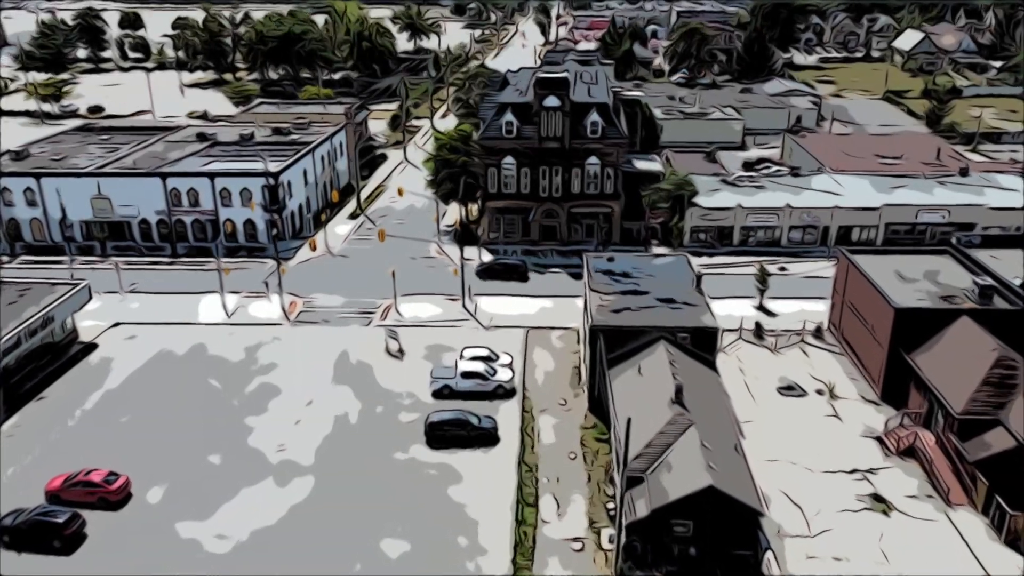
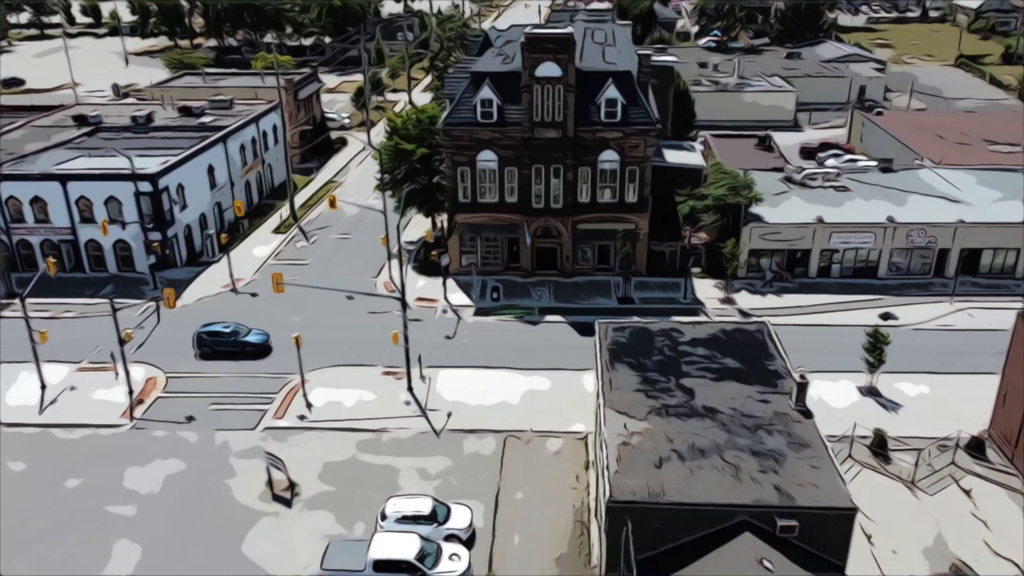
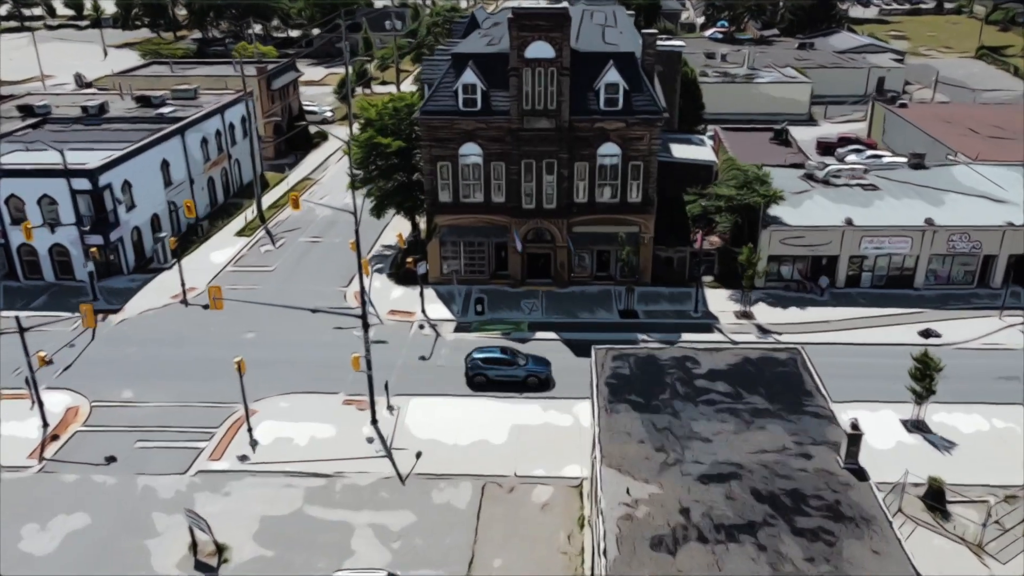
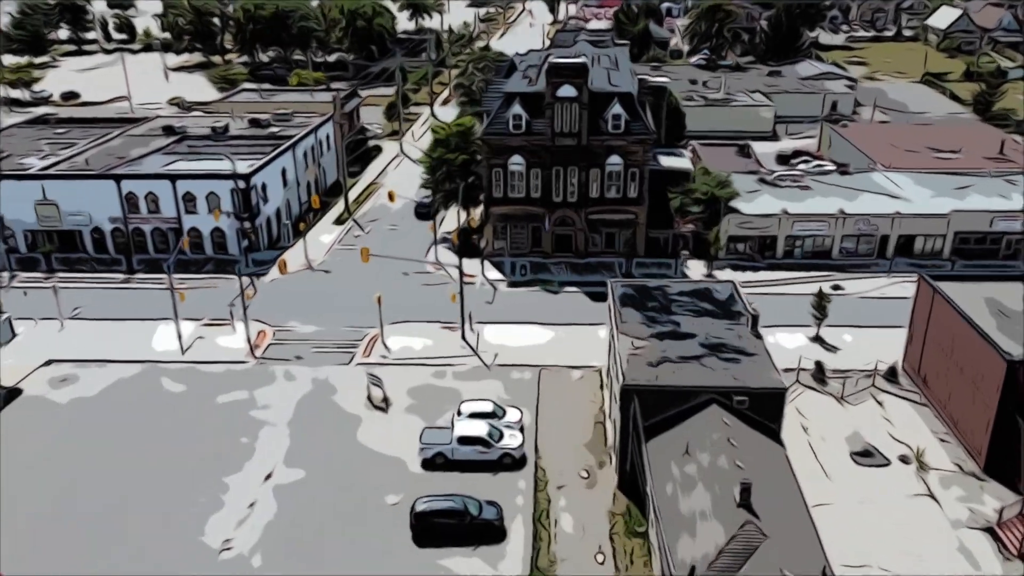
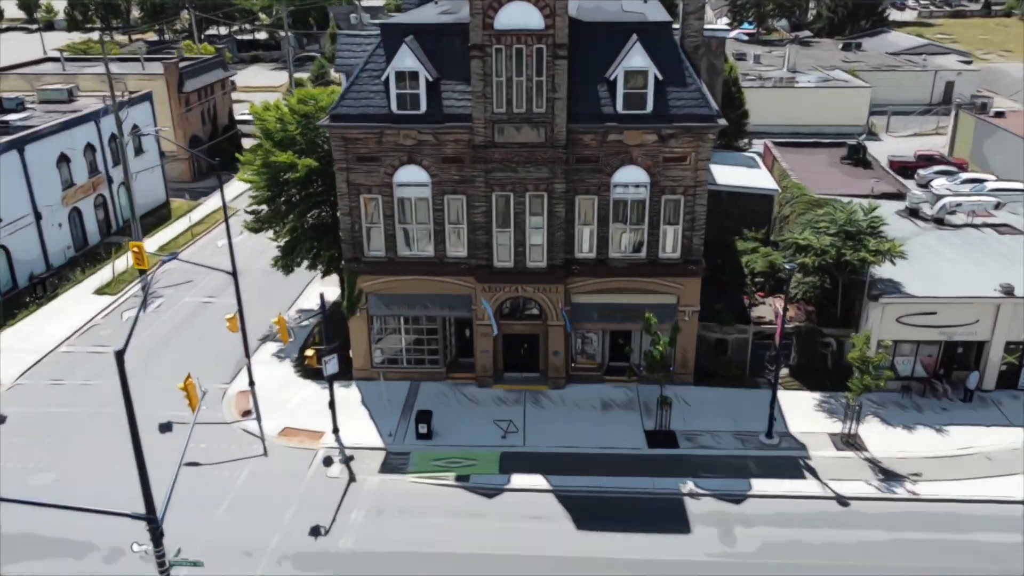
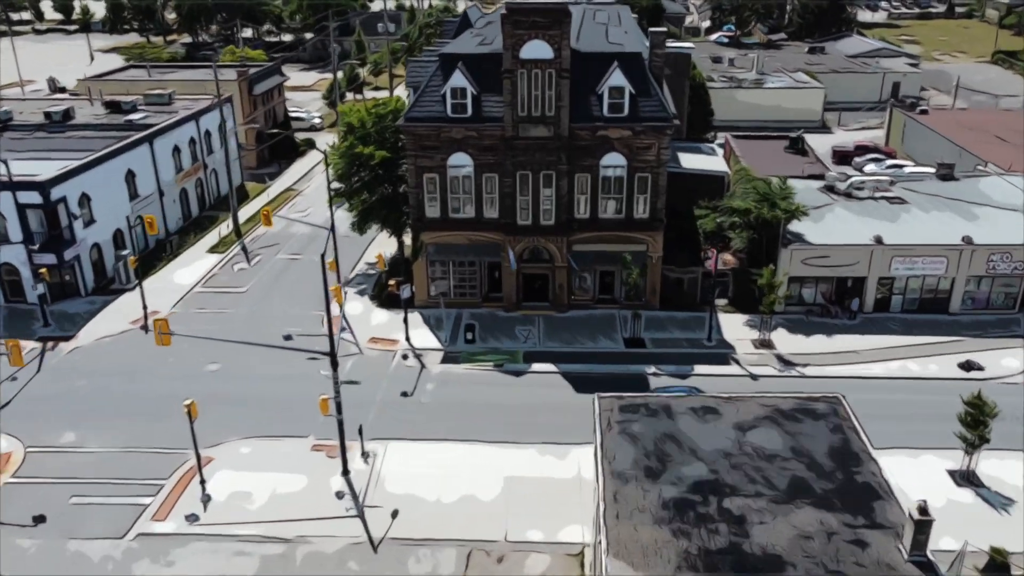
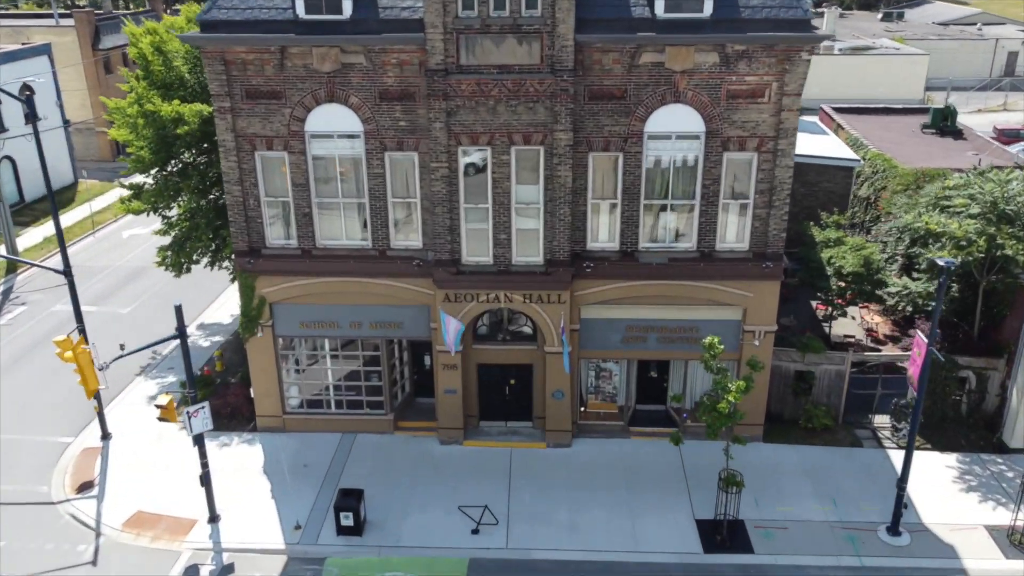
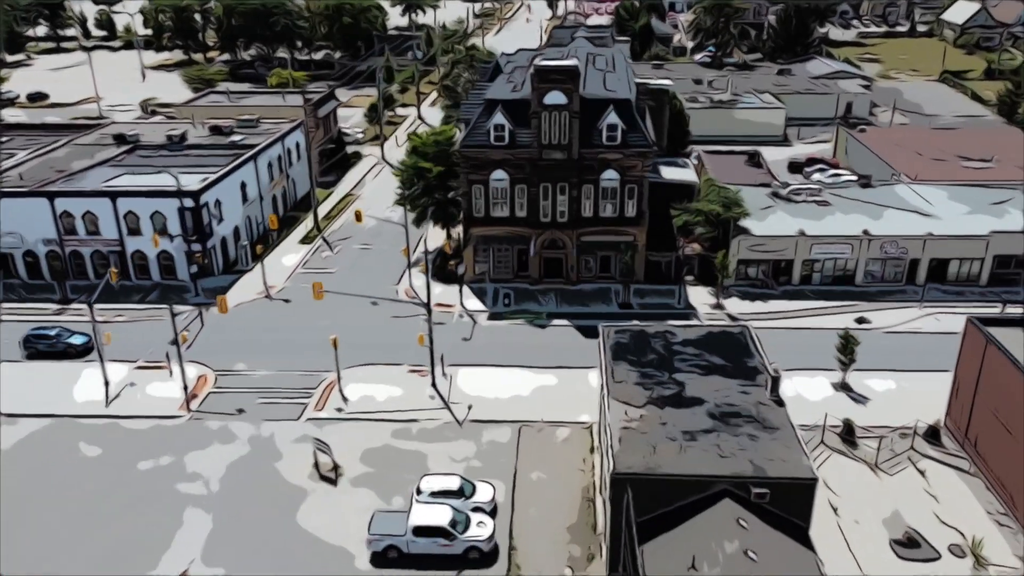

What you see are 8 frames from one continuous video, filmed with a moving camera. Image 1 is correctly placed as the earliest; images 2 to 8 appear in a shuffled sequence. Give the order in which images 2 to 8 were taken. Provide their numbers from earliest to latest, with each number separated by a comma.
4, 8, 2, 3, 6, 5, 7
